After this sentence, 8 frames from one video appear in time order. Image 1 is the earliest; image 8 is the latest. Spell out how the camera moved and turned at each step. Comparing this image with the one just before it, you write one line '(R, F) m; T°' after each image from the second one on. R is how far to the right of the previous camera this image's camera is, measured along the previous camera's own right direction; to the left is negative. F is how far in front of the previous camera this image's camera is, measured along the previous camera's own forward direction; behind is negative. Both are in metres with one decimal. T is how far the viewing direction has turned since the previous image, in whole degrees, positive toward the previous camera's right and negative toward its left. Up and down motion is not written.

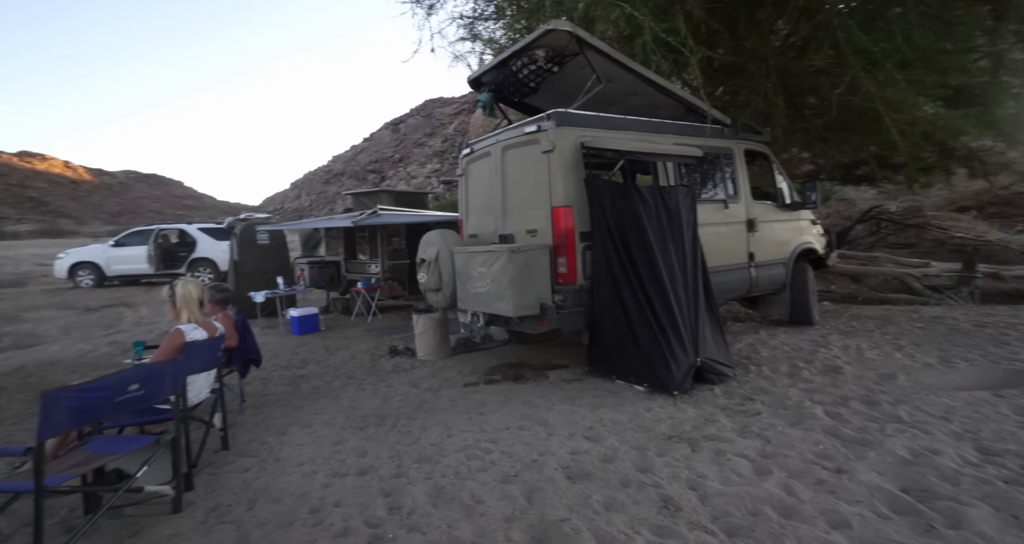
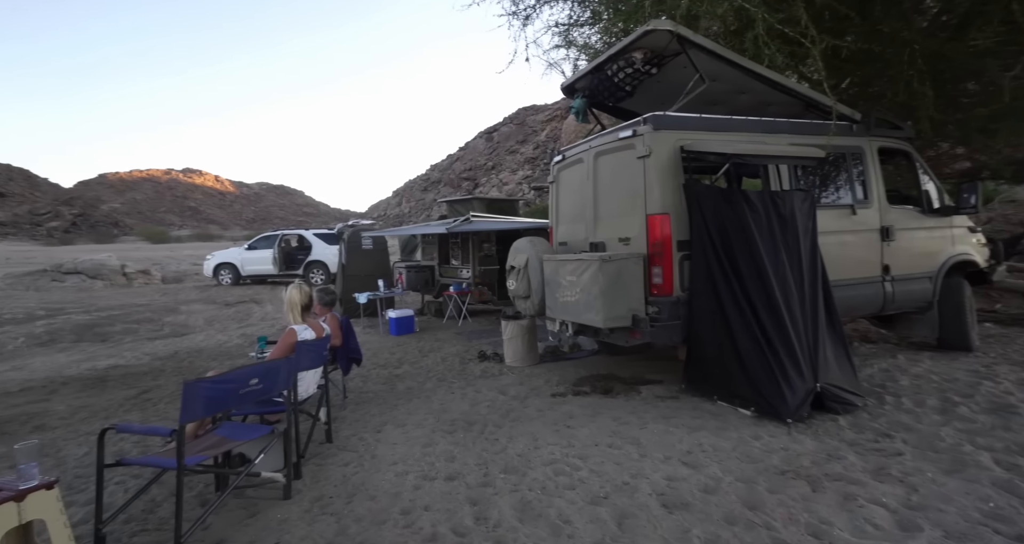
(0.0, +0.1) m; -10°
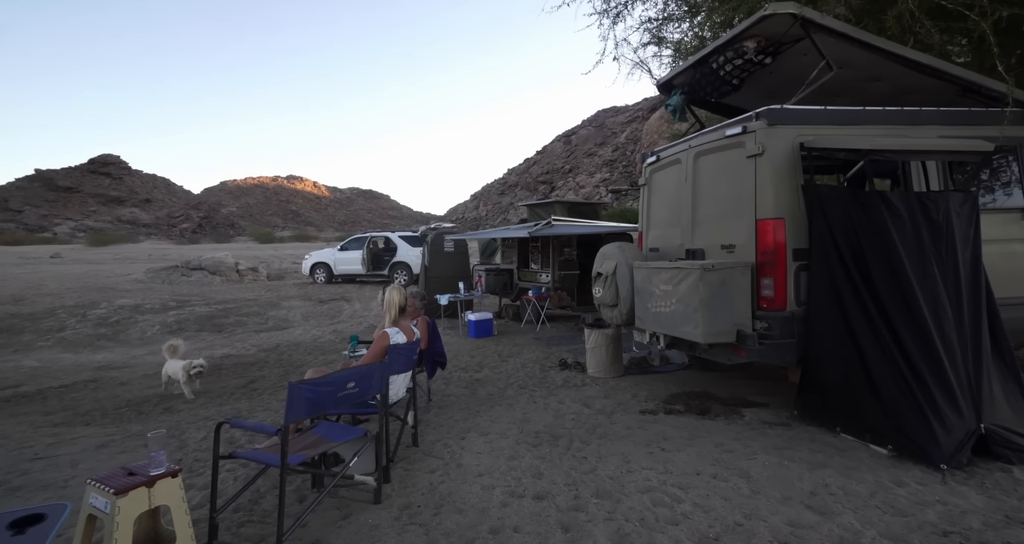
(-0.1, +0.2) m; -9°
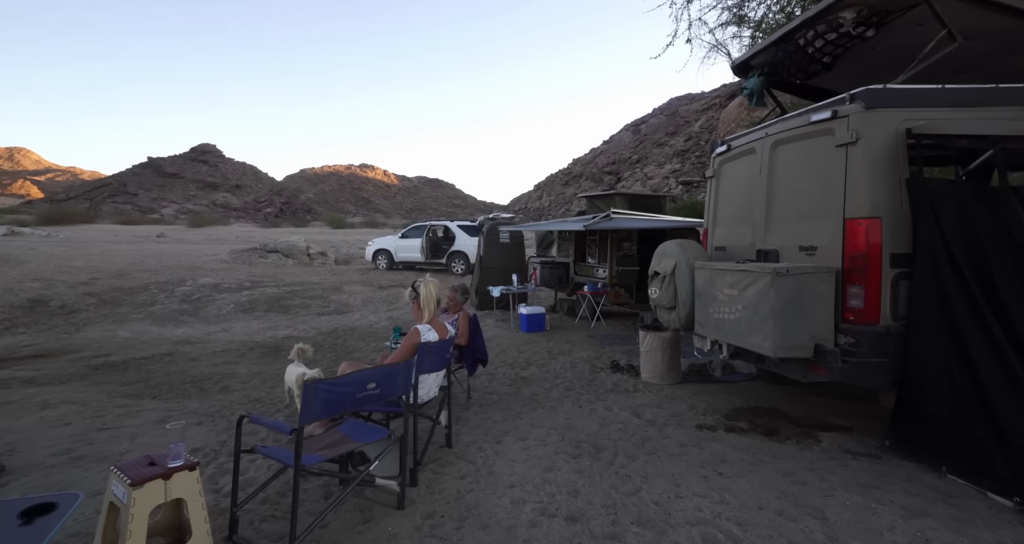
(+0.1, +0.3) m; -7°
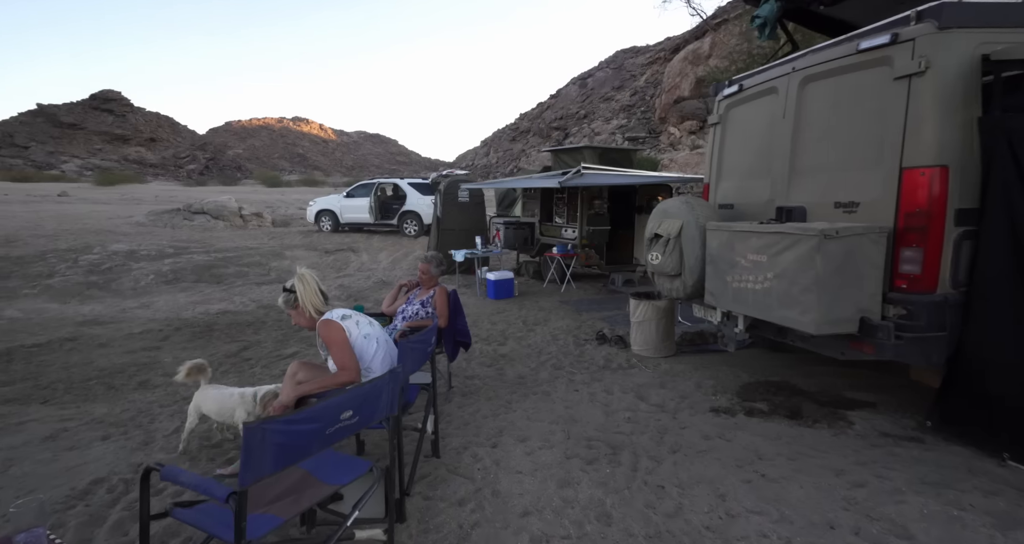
(-0.3, +0.7) m; +6°
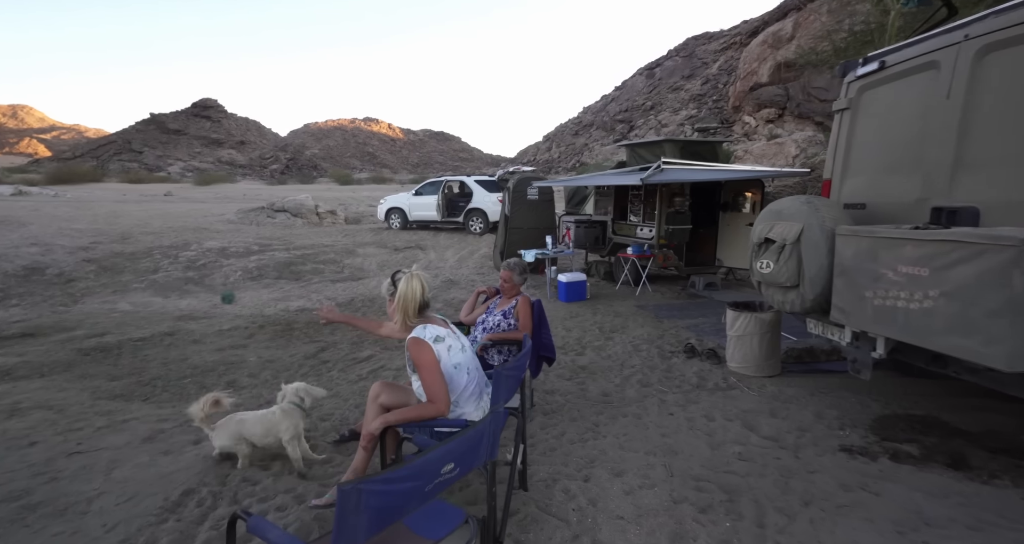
(-0.2, +0.3) m; -7°
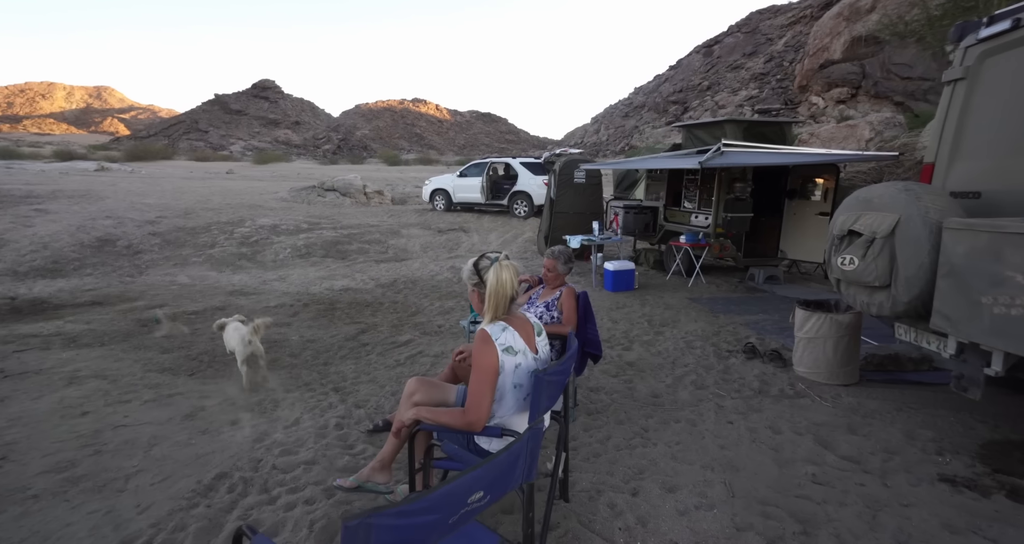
(0.0, +0.3) m; -5°
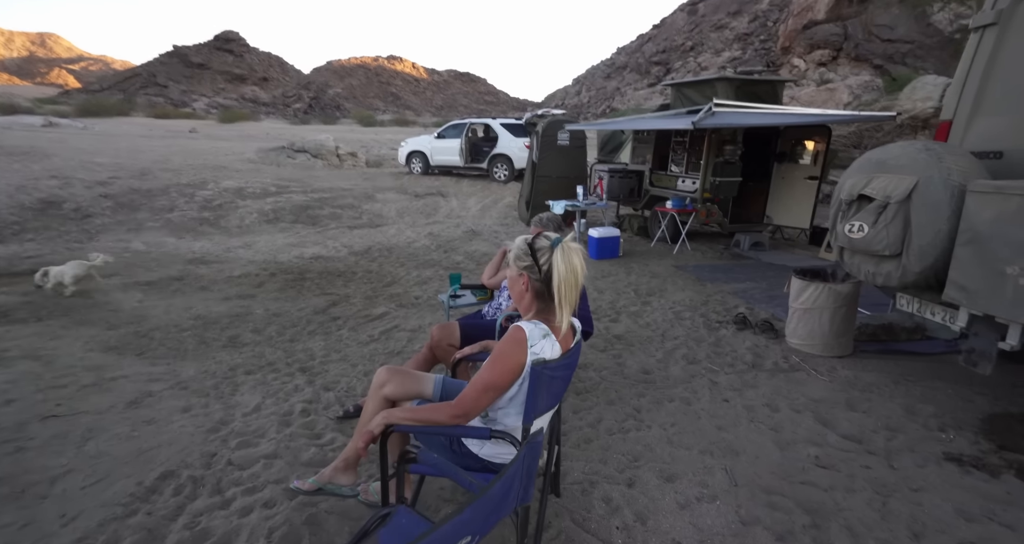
(0.0, +0.3) m; +2°
